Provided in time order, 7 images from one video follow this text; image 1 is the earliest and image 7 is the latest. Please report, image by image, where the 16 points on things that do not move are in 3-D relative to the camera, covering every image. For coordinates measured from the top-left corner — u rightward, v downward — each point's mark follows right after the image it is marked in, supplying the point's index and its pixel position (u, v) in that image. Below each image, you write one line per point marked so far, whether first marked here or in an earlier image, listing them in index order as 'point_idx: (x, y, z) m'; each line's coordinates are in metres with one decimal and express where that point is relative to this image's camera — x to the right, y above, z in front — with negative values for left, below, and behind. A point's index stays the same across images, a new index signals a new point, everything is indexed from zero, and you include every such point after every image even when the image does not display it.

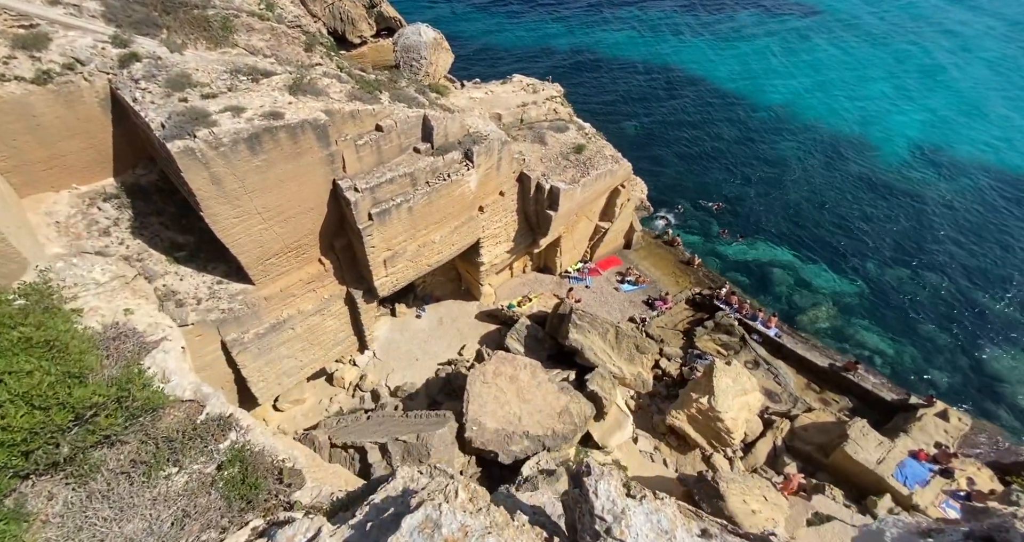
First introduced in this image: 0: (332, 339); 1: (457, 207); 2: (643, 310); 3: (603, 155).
0: (-4.8, -1.8, +12.8) m
1: (-1.4, +1.7, +12.4) m
2: (+4.9, -1.2, +18.0) m
3: (+3.0, +3.8, +16.2) m
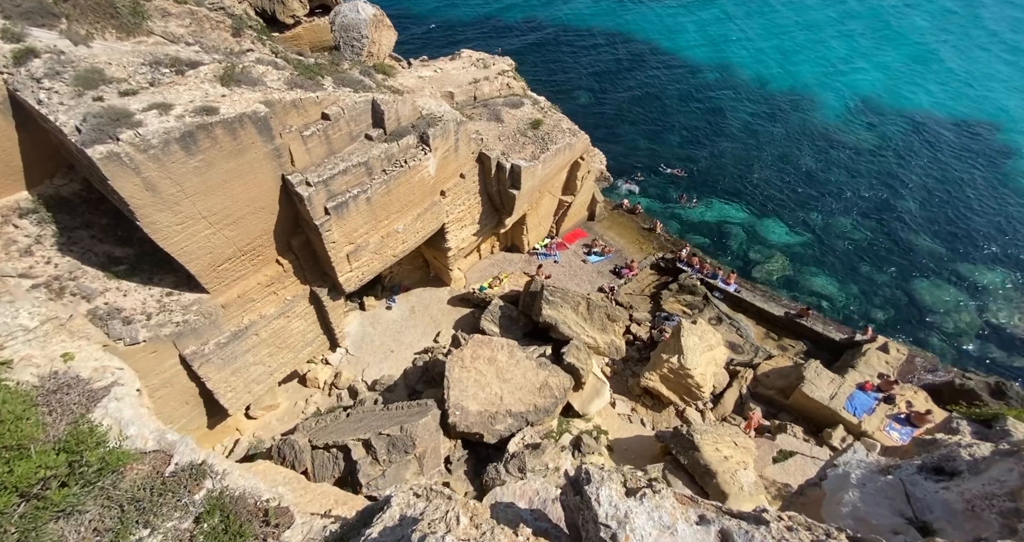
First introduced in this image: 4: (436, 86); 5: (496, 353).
0: (-5.5, -1.8, +12.6) m
1: (-2.3, +1.9, +12.2) m
2: (+3.7, -0.3, +18.4) m
3: (+1.6, +4.5, +16.2) m
4: (-2.7, +6.5, +17.7) m
5: (-0.4, -2.0, +12.4) m
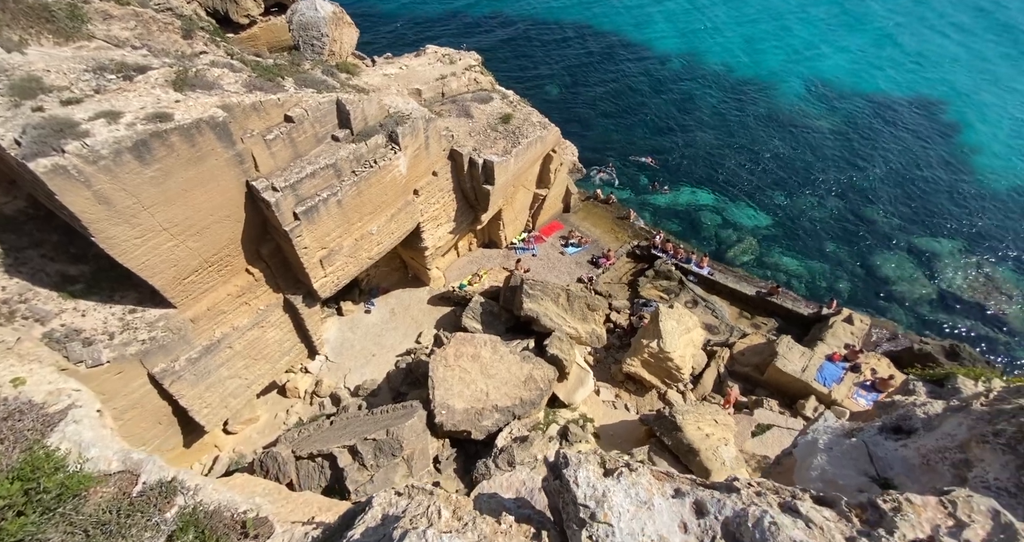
0: (-5.9, -2.0, +12.3) m
1: (-2.9, +1.9, +12.0) m
2: (+3.0, +0.1, +18.5) m
3: (+0.7, +4.8, +16.2) m
4: (-3.8, +6.5, +17.4) m
5: (-0.8, -1.9, +12.3) m
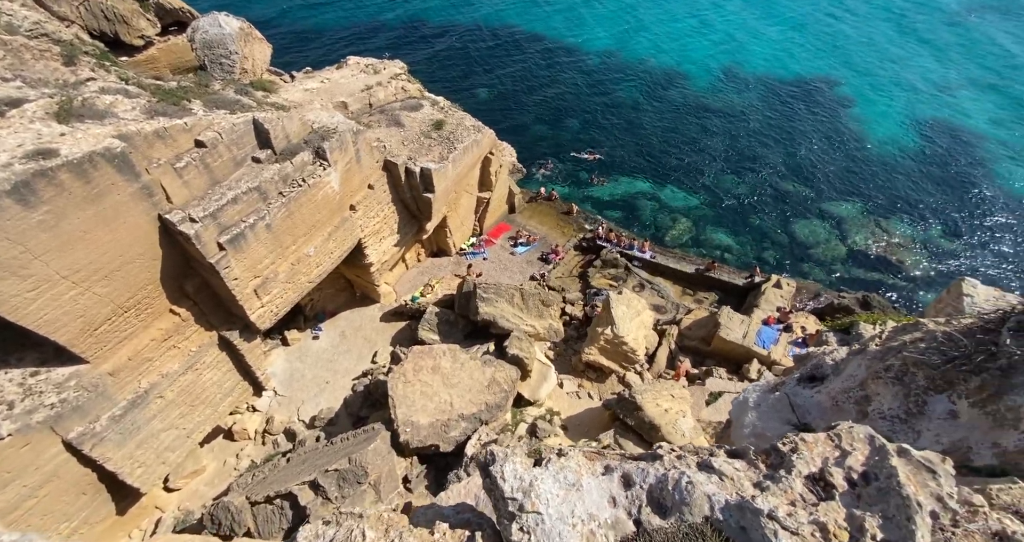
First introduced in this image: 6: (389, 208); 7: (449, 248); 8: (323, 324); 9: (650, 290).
0: (-6.8, -2.9, +11.5) m
1: (-4.3, +1.4, +11.5) m
2: (+1.1, +0.2, +18.5) m
3: (-1.5, +4.6, +16.0) m
4: (-6.2, +5.8, +16.8) m
5: (-1.8, -2.2, +12.0) m
6: (-3.4, +1.8, +14.0) m
7: (-2.3, +0.9, +18.3) m
8: (-5.7, -1.6, +15.1) m
9: (+4.9, -0.6, +17.1) m
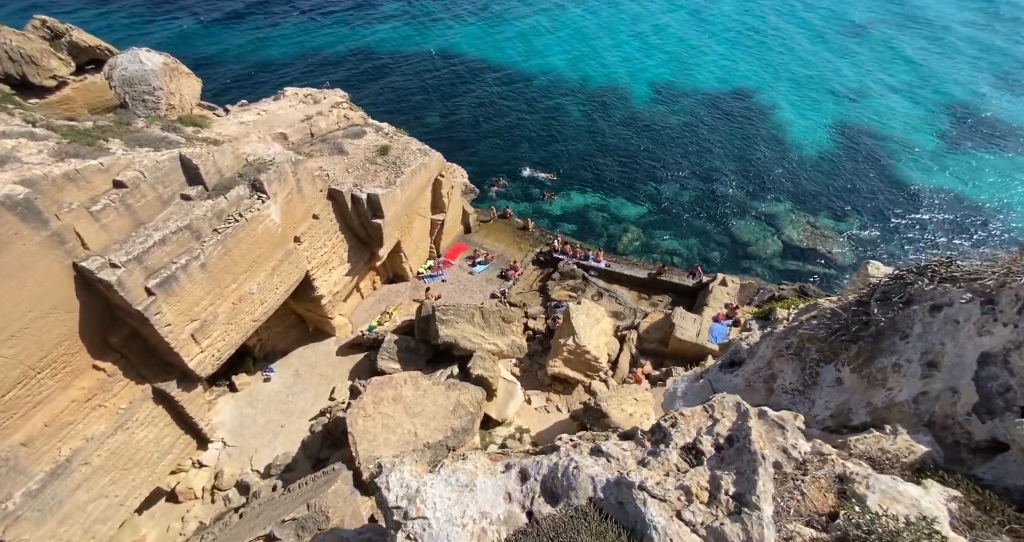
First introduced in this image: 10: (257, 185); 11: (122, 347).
0: (-7.6, -3.8, +10.6) m
1: (-5.4, +0.5, +11.0) m
2: (-0.5, -0.5, +18.4) m
3: (-3.2, +3.8, +15.8) m
4: (-8.0, +4.6, +16.3) m
5: (-2.7, -2.8, +11.6) m
6: (-4.8, +0.9, +13.6) m
7: (-3.9, -0.1, +18.0) m
8: (-6.8, -2.7, +14.4) m
9: (+3.5, -1.0, +17.3) m
10: (-5.5, +1.9, +10.7) m
11: (-7.4, -1.4, +9.6) m
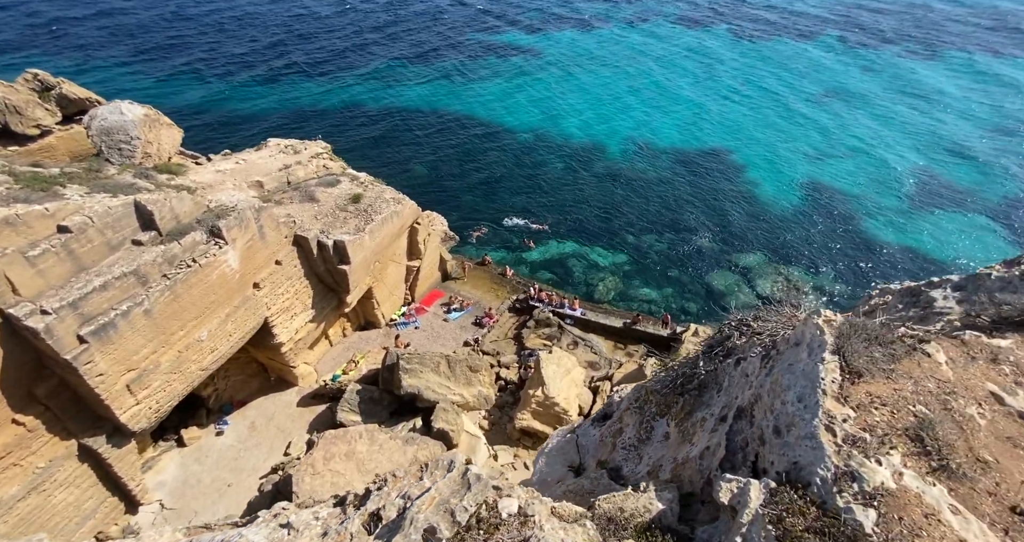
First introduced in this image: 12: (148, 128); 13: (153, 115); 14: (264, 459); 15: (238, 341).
0: (-8.4, -4.8, +9.8) m
1: (-6.2, -0.5, +10.7) m
2: (-1.6, -2.3, +18.1) m
3: (-4.1, +2.3, +15.9) m
4: (-8.9, +3.1, +16.2) m
5: (-3.5, -3.9, +11.1) m
6: (-5.6, -0.3, +13.3) m
7: (-4.9, -1.8, +17.6) m
8: (-7.8, -3.9, +13.7) m
9: (+2.4, -2.7, +17.1) m
10: (-6.2, +0.9, +10.5) m
11: (-8.2, -2.3, +9.1) m
12: (-11.1, +4.4, +15.1) m
13: (-11.1, +5.0, +15.5) m
14: (-6.3, -4.7, +12.7) m
15: (-6.2, -1.6, +11.3) m
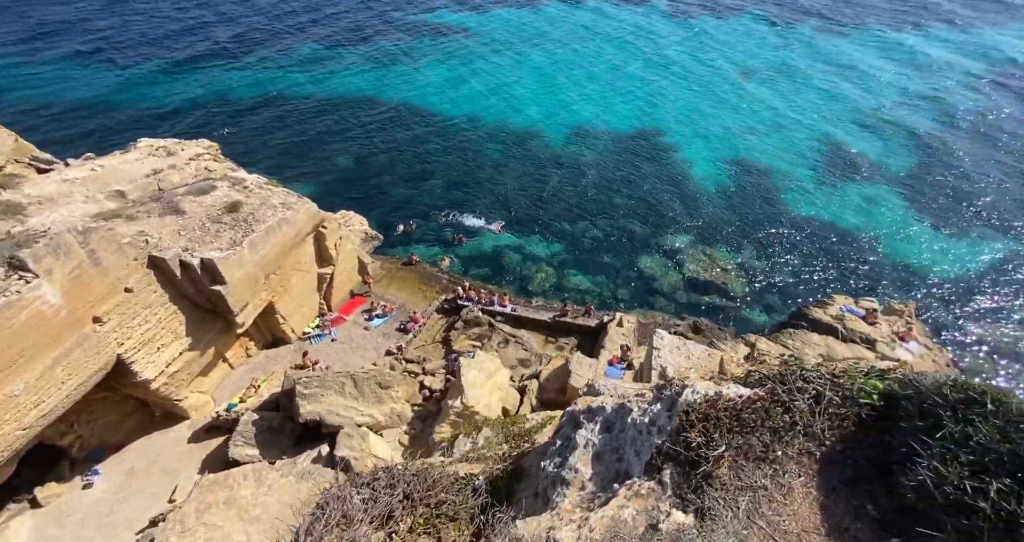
0: (-10.1, -5.5, +7.8) m
1: (-8.3, -1.1, +8.9) m
2: (-4.5, -2.5, +16.8) m
3: (-7.1, +1.8, +14.2) m
4: (-11.9, +2.3, +14.0) m
5: (-5.5, -4.4, +9.7) m
6: (-8.1, -0.9, +11.6) m
7: (-7.8, -2.2, +15.9) m
8: (-10.0, -4.6, +11.7) m
9: (-0.4, -2.7, +16.4) m
10: (-8.4, +0.2, +8.7) m
11: (-9.9, -3.1, +7.0) m
12: (-14.0, +3.5, +12.6) m
13: (-14.1, +4.1, +12.9) m
14: (-8.4, -5.3, +10.9) m
15: (-8.3, -2.3, +9.5) m
